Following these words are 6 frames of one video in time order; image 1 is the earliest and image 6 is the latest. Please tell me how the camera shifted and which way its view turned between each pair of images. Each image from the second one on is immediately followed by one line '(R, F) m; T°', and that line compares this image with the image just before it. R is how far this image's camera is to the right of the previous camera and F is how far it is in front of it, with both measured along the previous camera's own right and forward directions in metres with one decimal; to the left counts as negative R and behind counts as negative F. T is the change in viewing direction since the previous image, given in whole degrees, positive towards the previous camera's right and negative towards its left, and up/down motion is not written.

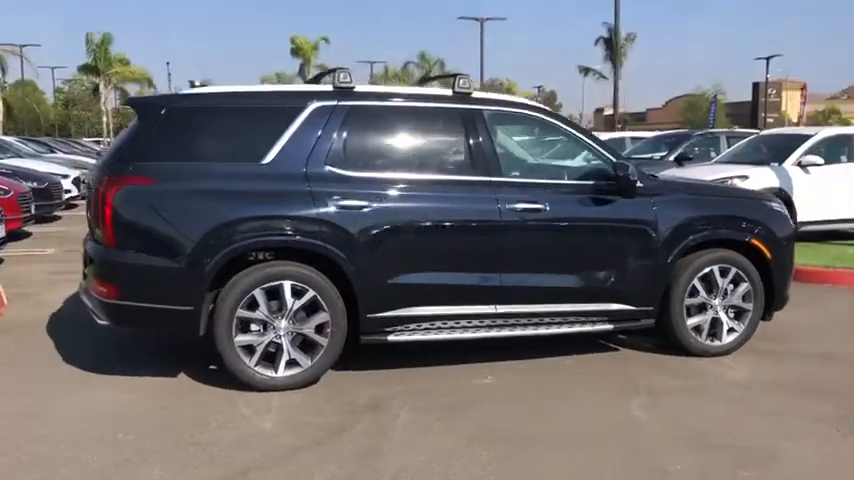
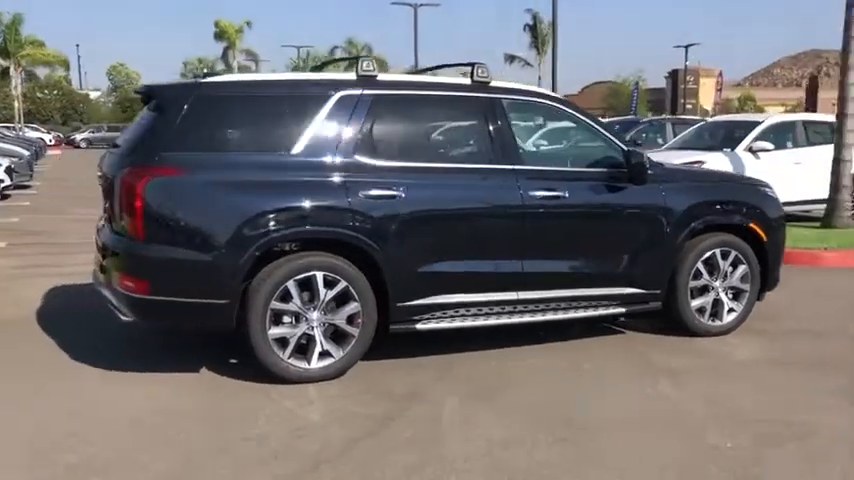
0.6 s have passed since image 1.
(-0.8, 0.0) m; +6°
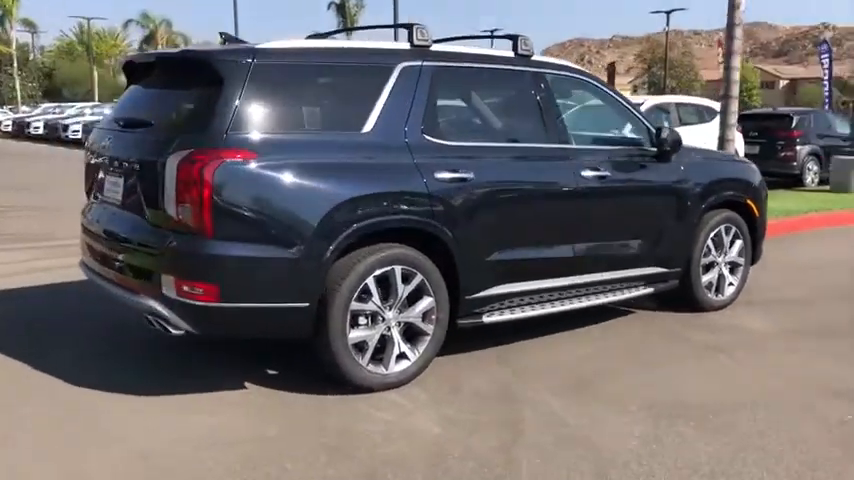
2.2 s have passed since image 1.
(-1.9, +0.7) m; +15°
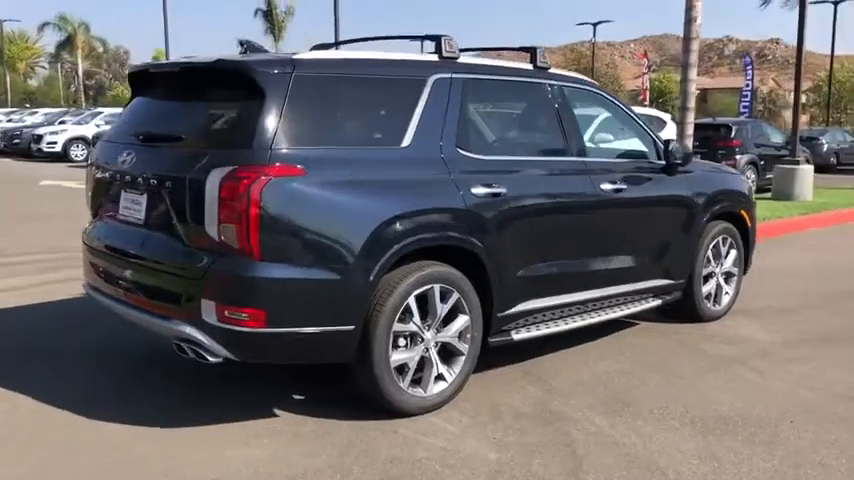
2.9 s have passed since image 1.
(-0.7, +0.2) m; +6°
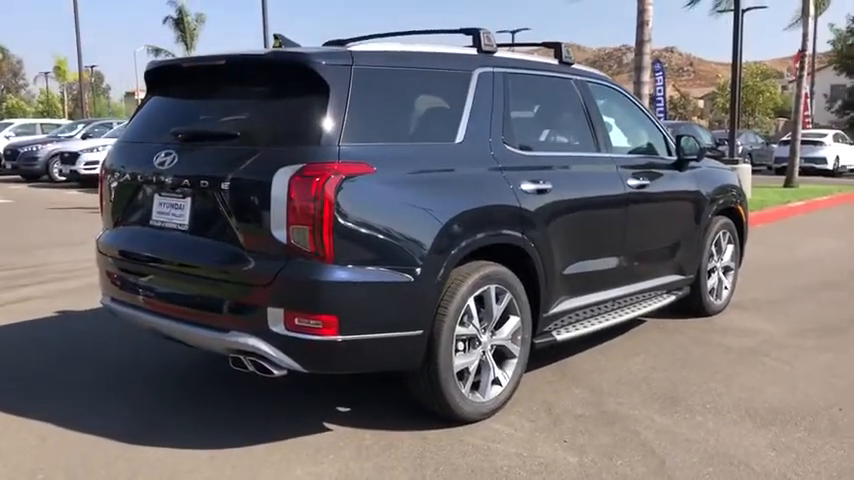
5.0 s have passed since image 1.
(-0.8, +0.2) m; +6°
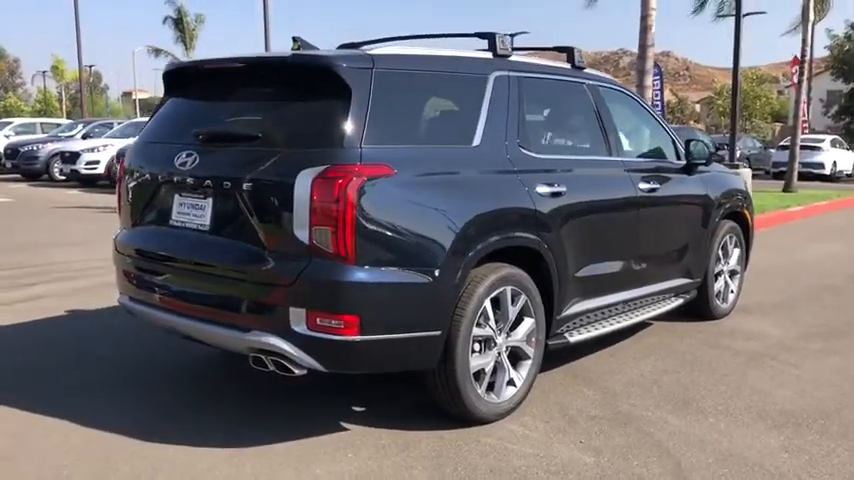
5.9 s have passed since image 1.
(-0.1, 0.0) m; 0°
